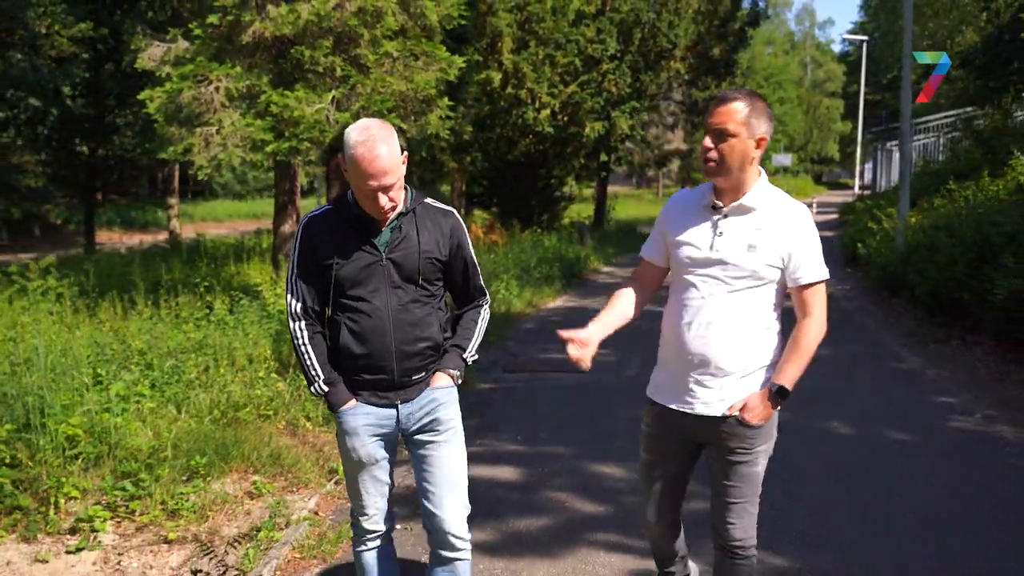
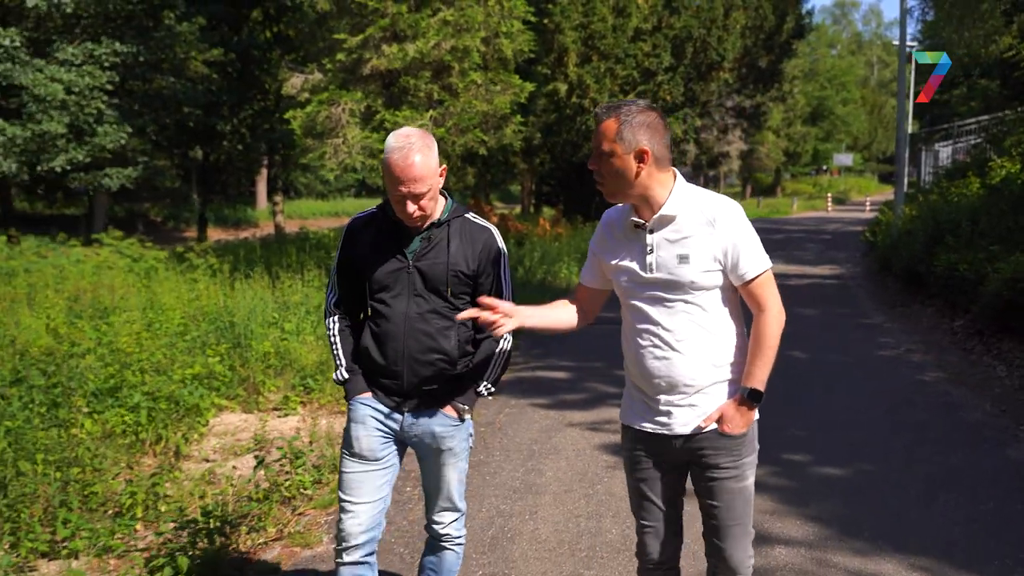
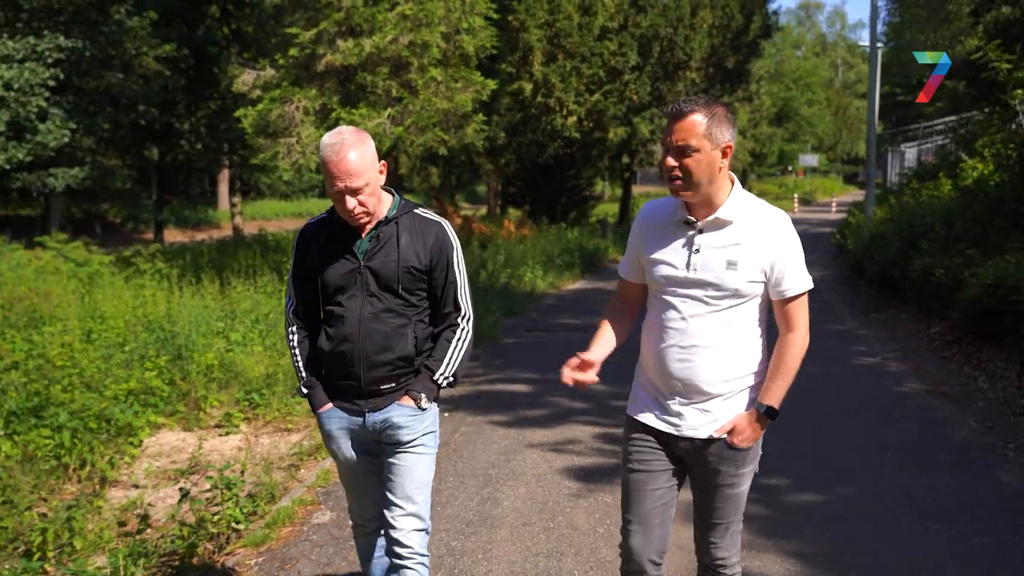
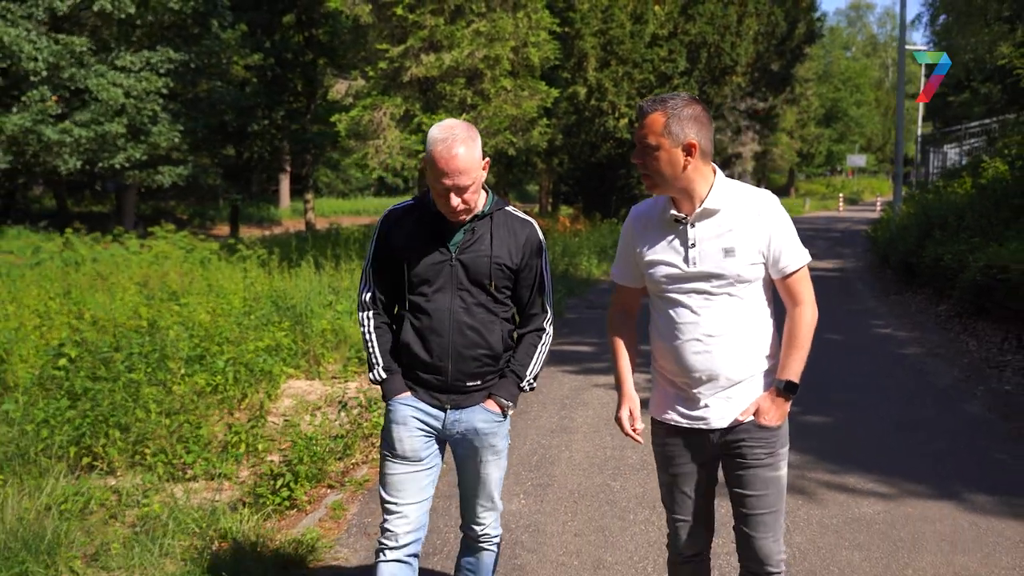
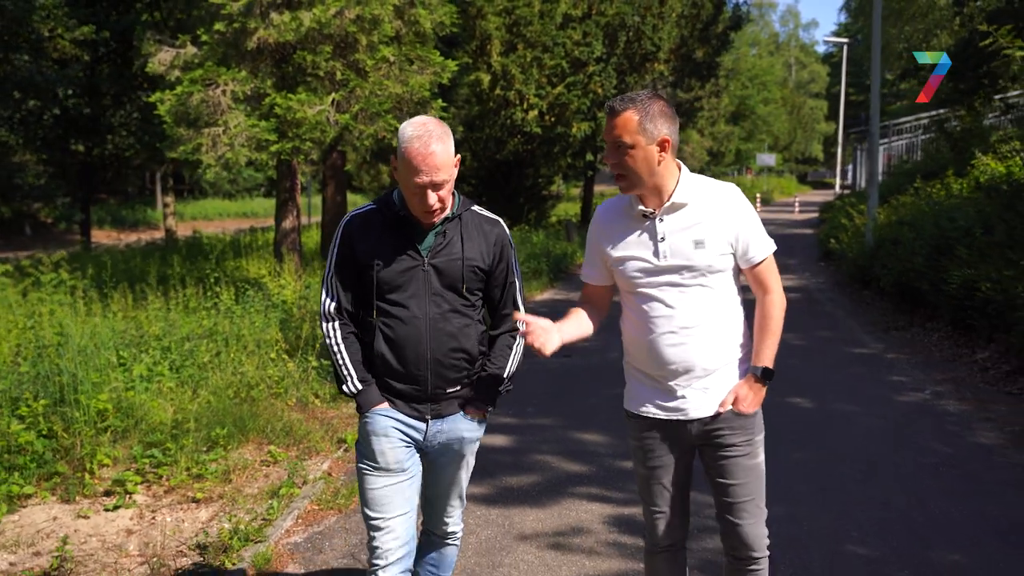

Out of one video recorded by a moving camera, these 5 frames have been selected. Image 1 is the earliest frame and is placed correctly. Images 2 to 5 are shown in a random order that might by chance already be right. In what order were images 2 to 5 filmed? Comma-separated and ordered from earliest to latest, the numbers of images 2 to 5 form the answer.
5, 3, 2, 4
